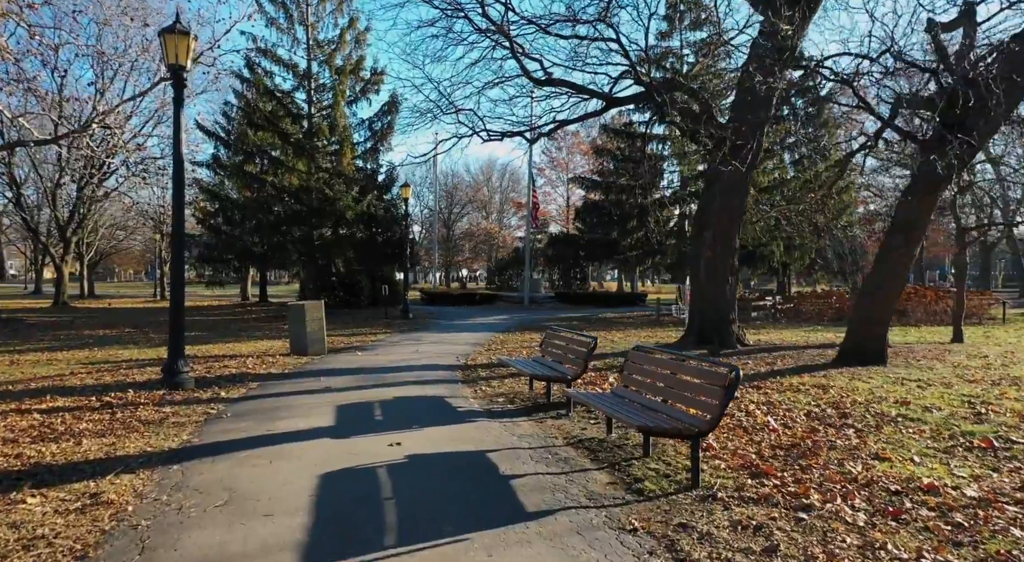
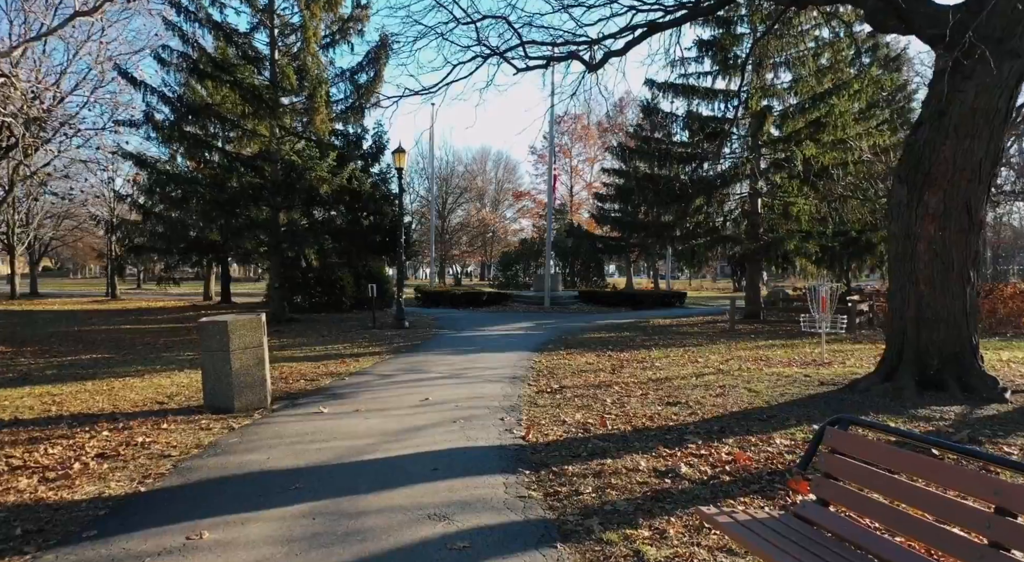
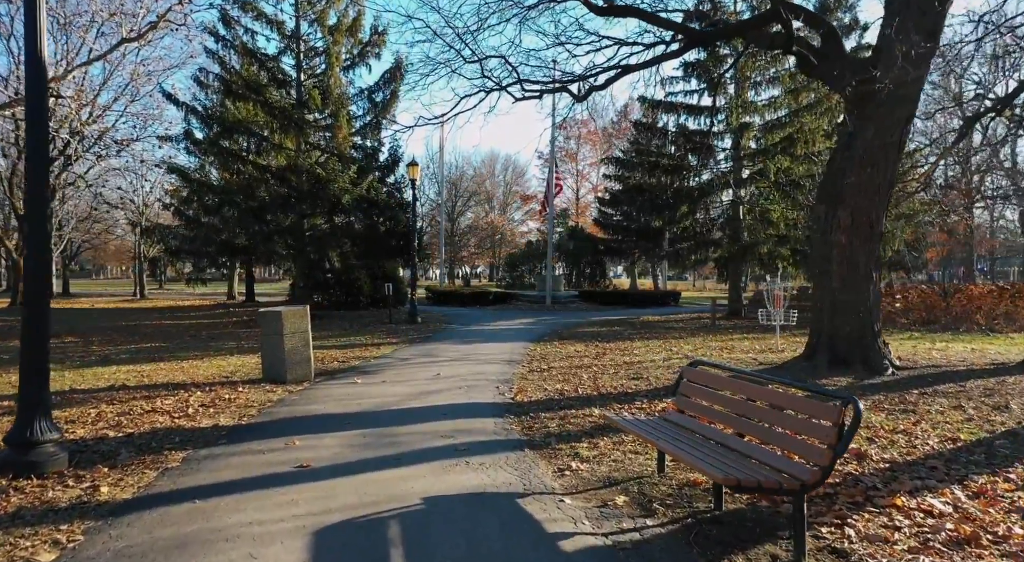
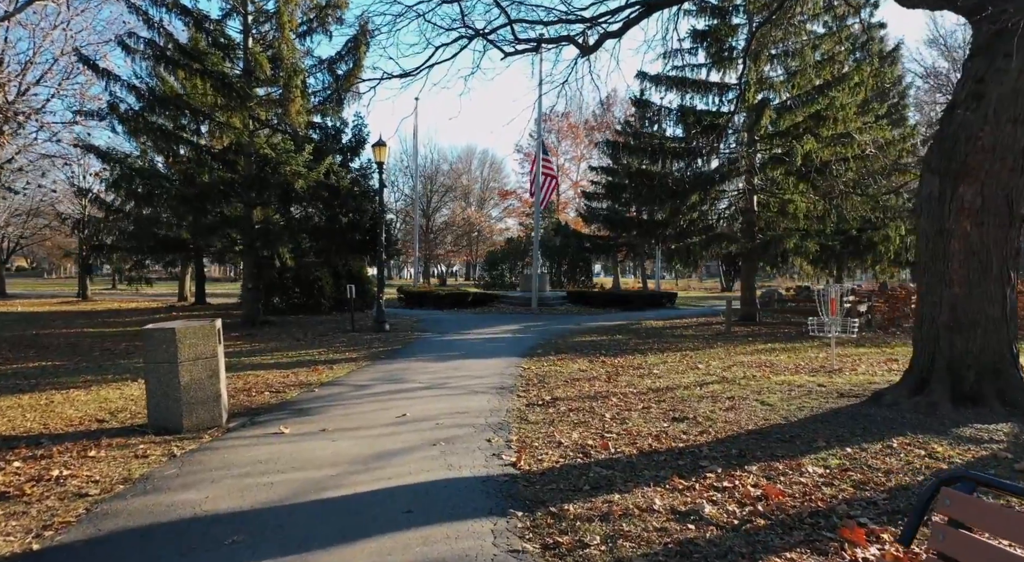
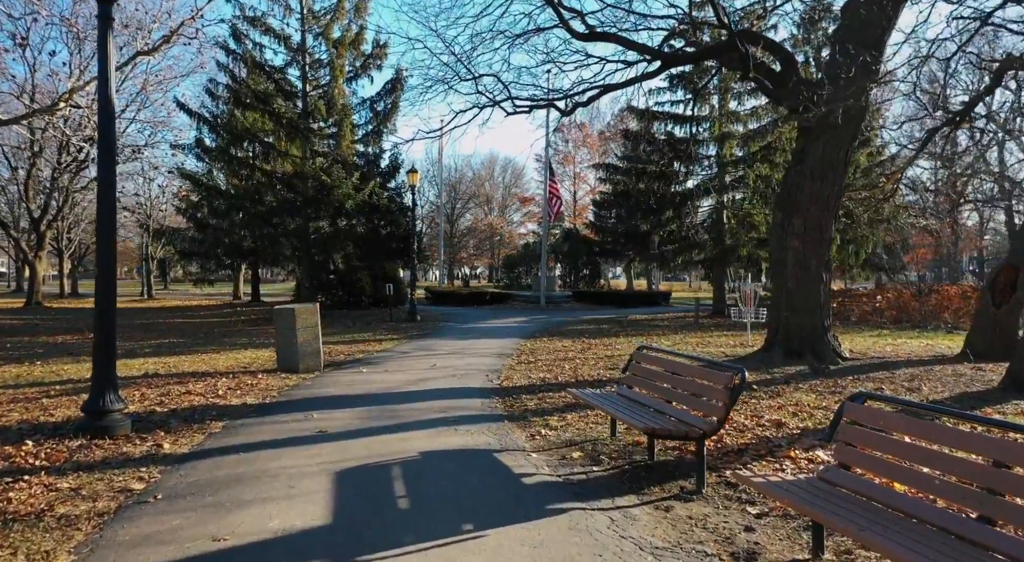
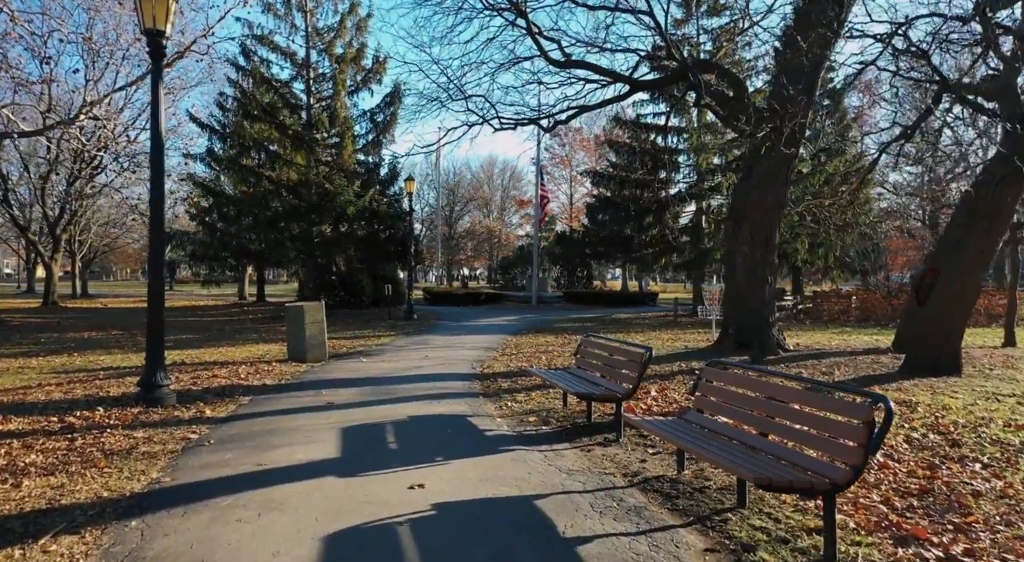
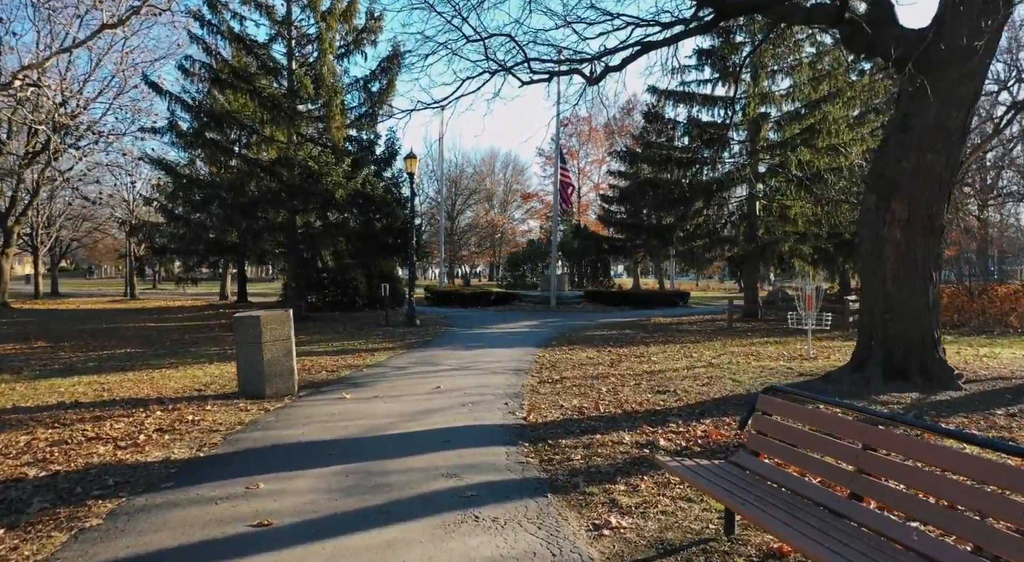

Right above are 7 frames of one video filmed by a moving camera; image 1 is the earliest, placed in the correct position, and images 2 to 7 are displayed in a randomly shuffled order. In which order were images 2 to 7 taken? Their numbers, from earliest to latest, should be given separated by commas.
6, 5, 3, 7, 2, 4
